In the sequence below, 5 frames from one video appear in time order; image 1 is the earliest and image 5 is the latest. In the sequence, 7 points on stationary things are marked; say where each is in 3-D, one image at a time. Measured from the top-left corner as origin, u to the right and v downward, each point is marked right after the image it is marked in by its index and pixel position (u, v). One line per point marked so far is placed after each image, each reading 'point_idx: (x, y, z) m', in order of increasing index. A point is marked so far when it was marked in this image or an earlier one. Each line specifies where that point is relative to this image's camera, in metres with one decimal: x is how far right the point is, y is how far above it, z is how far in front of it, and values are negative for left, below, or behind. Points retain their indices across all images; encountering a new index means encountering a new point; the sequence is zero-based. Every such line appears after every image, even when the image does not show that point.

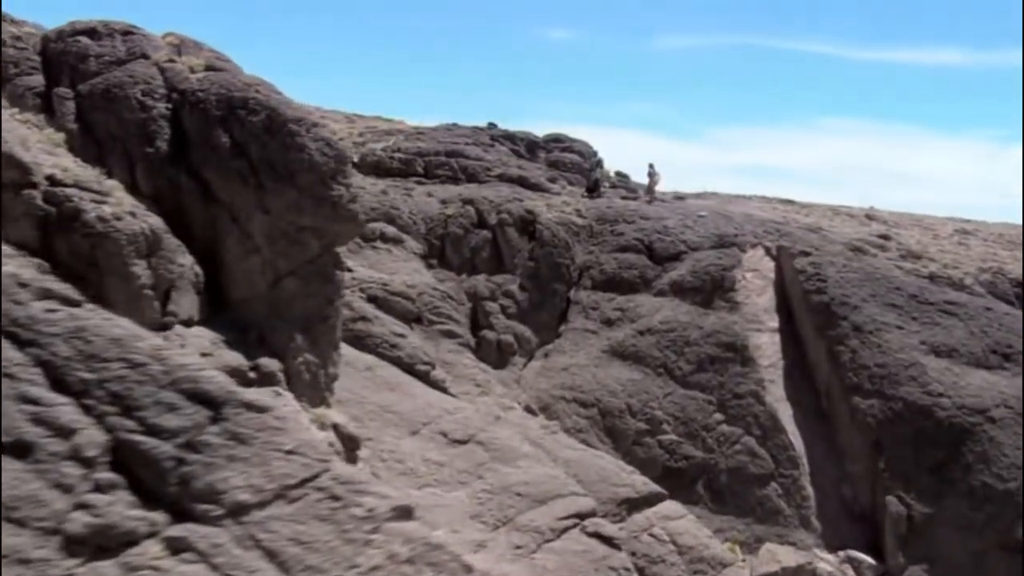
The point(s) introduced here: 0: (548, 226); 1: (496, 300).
0: (+0.5, +1.0, +18.5) m
1: (-0.2, -0.2, +17.9) m
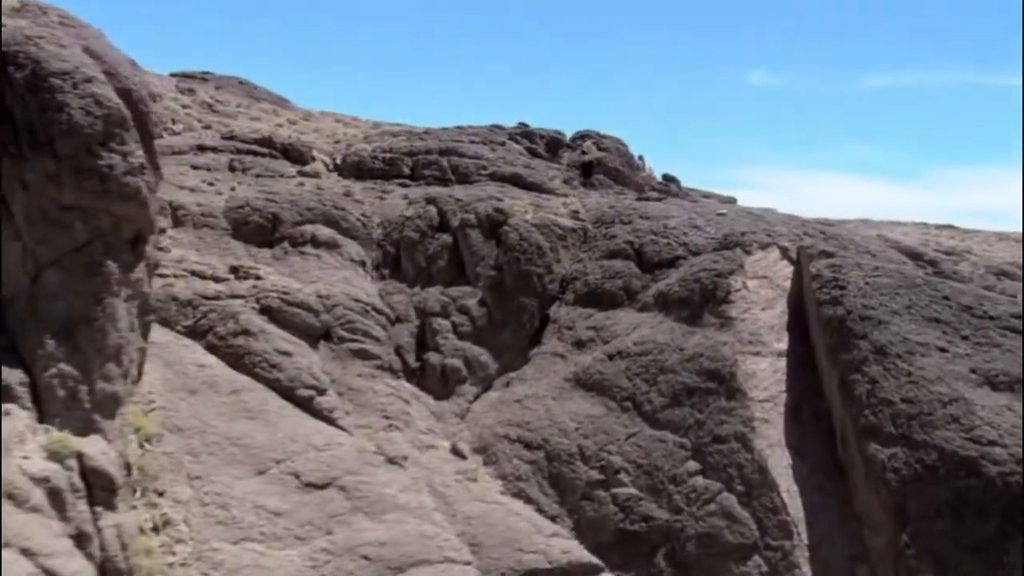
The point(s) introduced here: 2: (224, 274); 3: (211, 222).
0: (+0.1, +0.8, +15.2) m
1: (-0.8, -0.4, +14.7) m
2: (-3.3, +0.2, +14.0) m
3: (-3.7, +0.8, +14.8) m
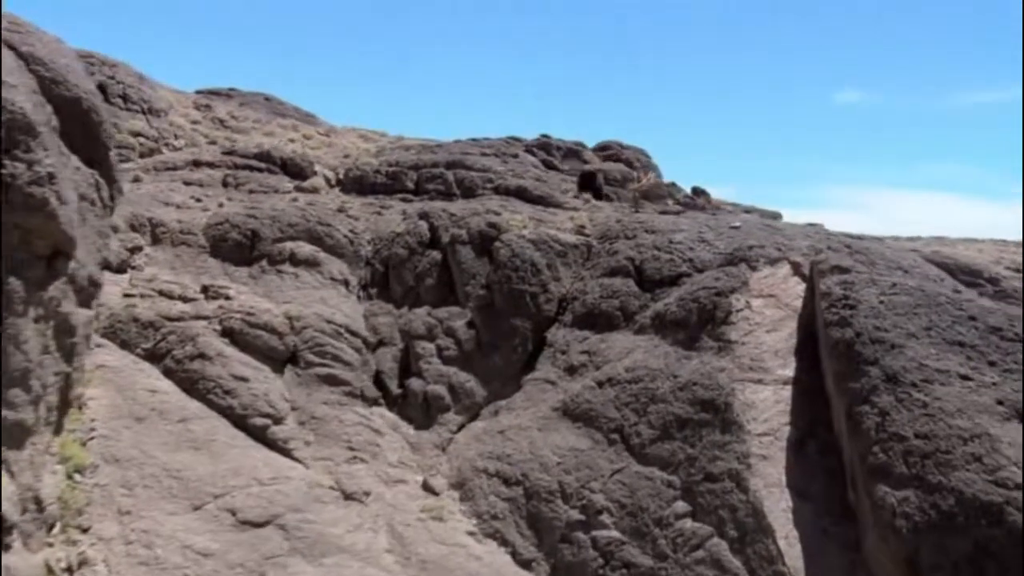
0: (0.0, +0.5, +14.0) m
1: (-0.9, -0.6, +13.6) m
2: (-3.5, -0.1, +13.2) m
3: (-3.8, +0.6, +14.0) m
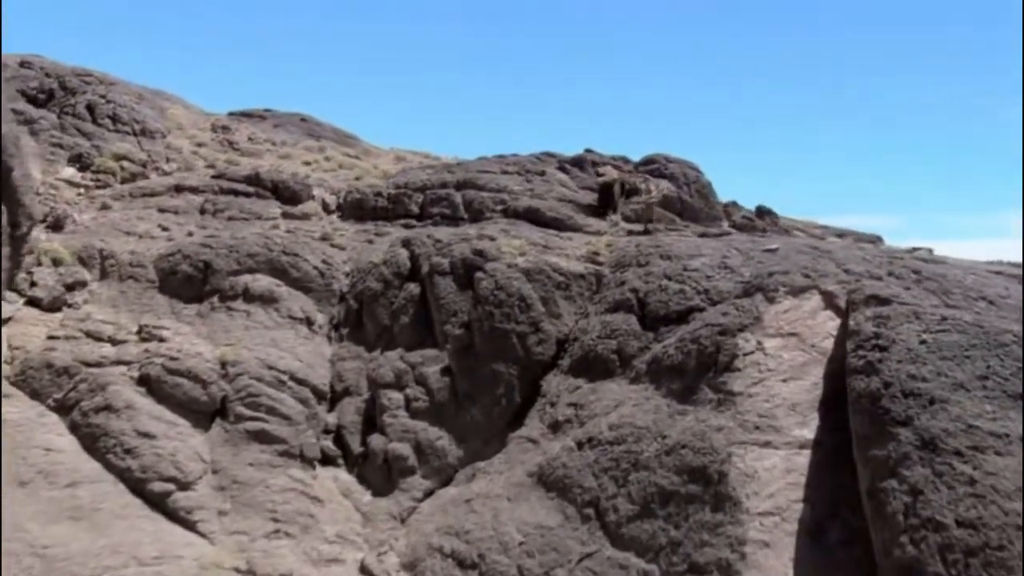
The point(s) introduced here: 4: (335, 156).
0: (-0.1, +0.1, +11.8) m
1: (-1.1, -1.0, +11.5) m
2: (-3.7, -0.4, +11.4) m
3: (-3.9, +0.2, +12.3) m
4: (-2.6, +1.9, +17.7) m
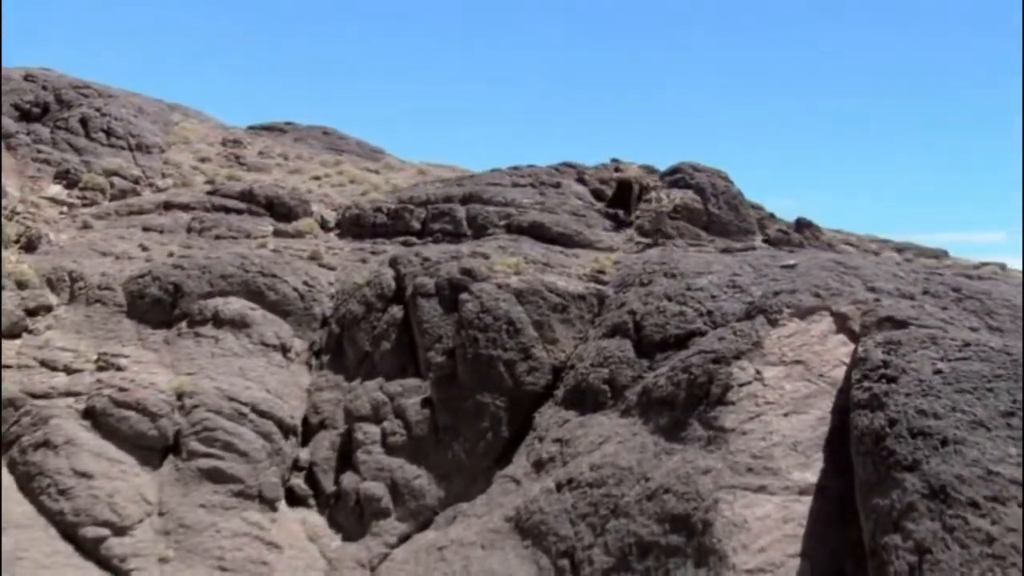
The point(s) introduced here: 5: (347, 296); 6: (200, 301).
0: (-0.2, -0.1, +10.8) m
1: (-1.2, -1.2, +10.5) m
2: (-3.8, -0.7, +10.6) m
3: (-3.9, -0.1, +11.6) m
4: (-2.3, +1.6, +16.8) m
5: (-1.6, -0.1, +11.6) m
6: (-2.9, -0.1, +11.3) m
